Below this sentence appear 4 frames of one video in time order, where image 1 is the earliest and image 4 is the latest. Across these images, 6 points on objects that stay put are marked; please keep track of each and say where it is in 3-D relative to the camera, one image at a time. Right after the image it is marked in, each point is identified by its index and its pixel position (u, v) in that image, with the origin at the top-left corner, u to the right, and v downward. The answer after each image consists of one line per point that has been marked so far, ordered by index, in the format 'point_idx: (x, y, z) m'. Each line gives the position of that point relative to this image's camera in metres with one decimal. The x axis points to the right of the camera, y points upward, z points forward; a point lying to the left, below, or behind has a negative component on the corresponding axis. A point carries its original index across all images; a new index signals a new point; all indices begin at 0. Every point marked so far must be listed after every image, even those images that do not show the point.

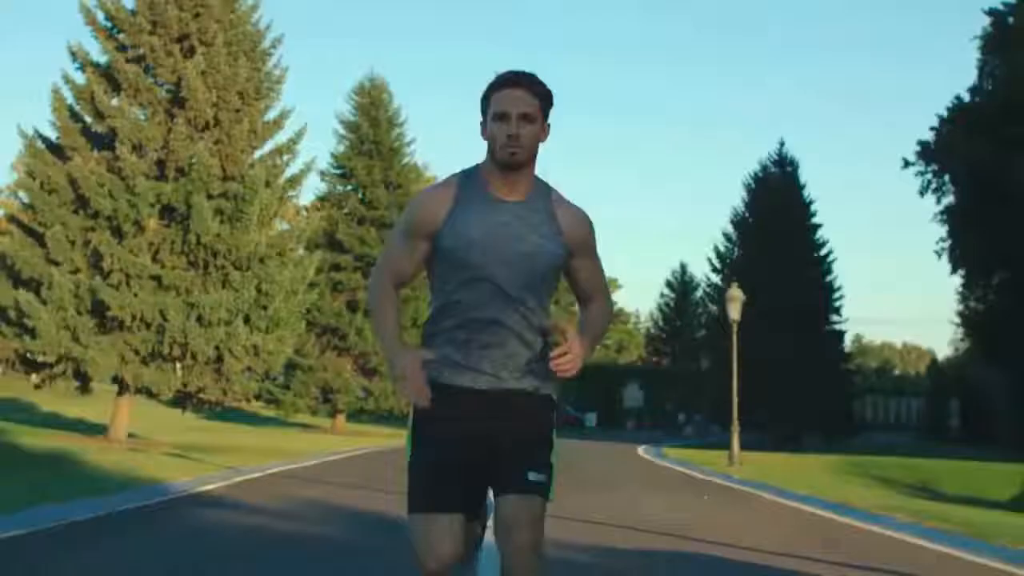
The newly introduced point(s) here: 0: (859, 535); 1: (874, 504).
0: (+3.5, -2.5, +14.8) m
1: (+4.7, -2.8, +19.0) m
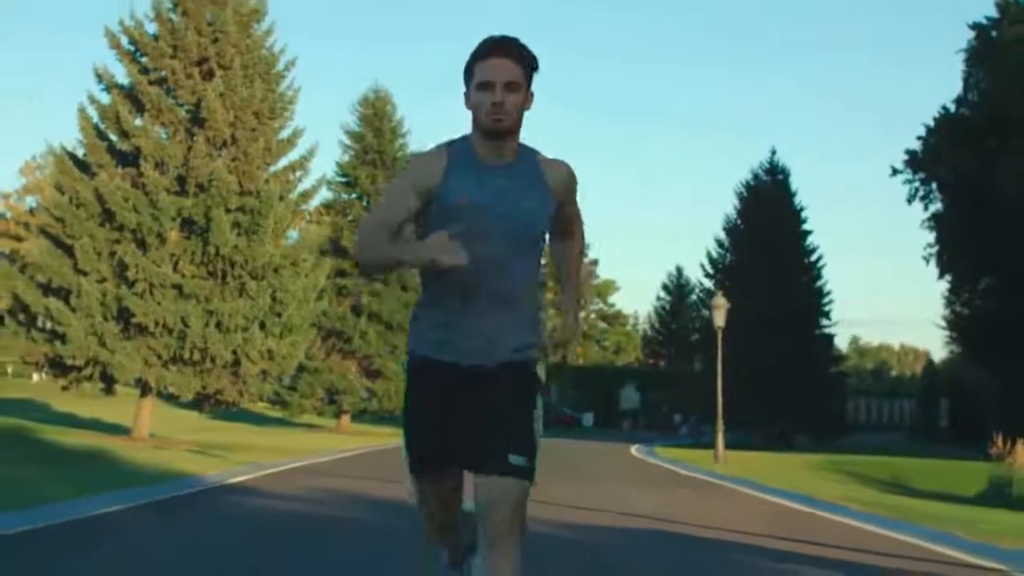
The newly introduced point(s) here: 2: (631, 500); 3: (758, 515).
0: (+3.5, -2.6, +16.2) m
1: (+4.7, -3.0, +20.5) m
2: (+1.6, -2.7, +19.0) m
3: (+2.9, -2.7, +17.4) m
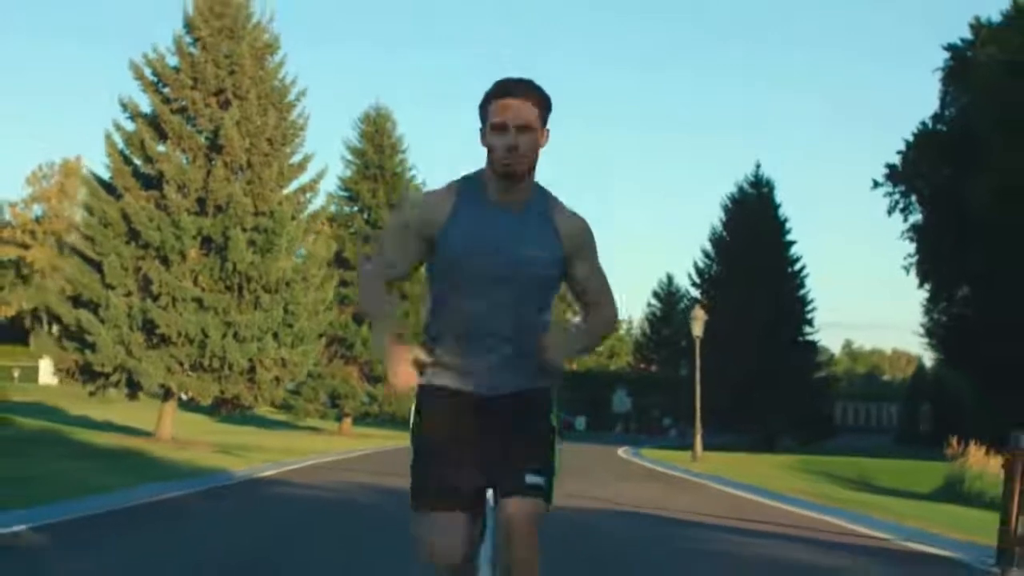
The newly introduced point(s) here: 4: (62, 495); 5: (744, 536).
0: (+3.4, -2.8, +18.2) m
1: (+4.6, -3.2, +22.5) m
2: (+1.5, -3.0, +21.0) m
3: (+2.8, -2.9, +19.4) m
4: (-5.1, -2.4, +16.9) m
5: (+2.3, -2.4, +14.2) m
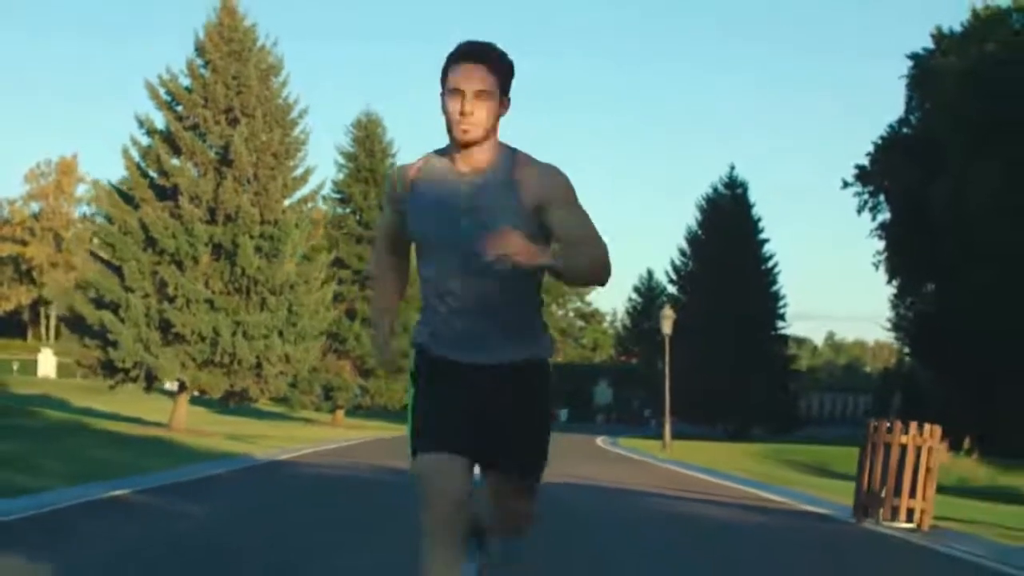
0: (+3.2, -2.9, +20.6) m
1: (+4.3, -3.2, +24.9) m
2: (+1.2, -3.0, +23.4) m
3: (+2.6, -3.0, +21.8) m
4: (-5.3, -2.5, +19.2) m
5: (+2.1, -2.5, +16.6) m
